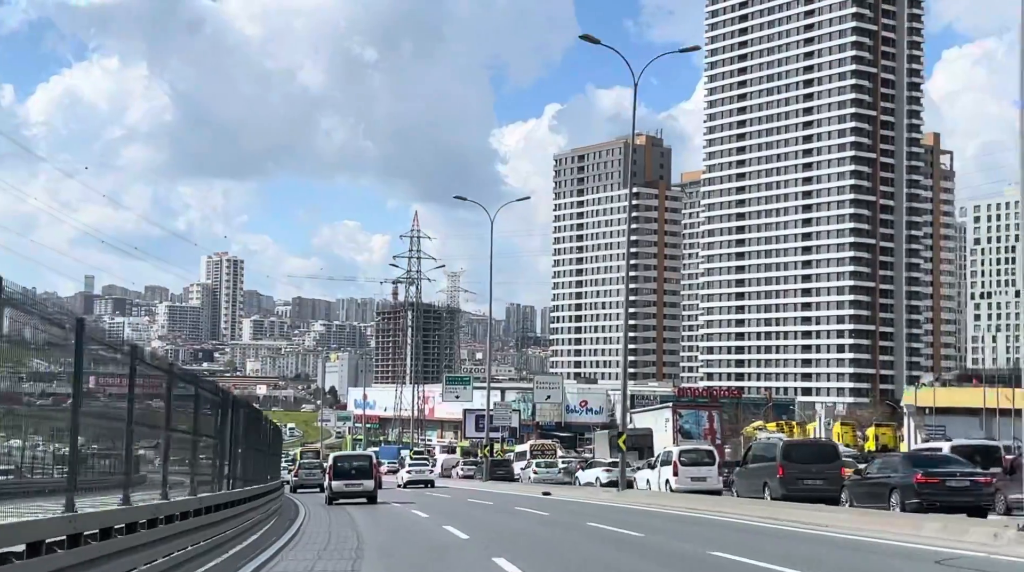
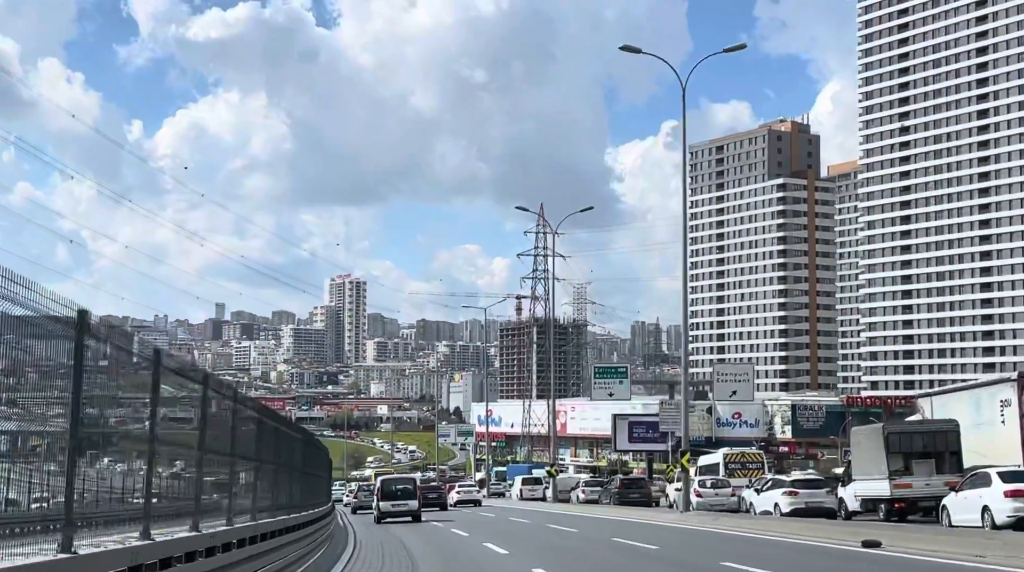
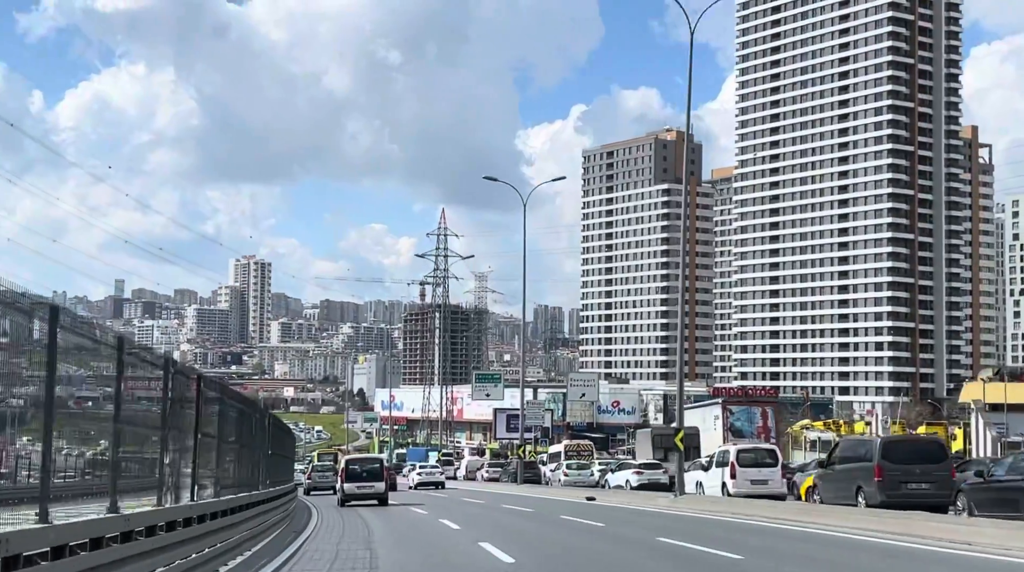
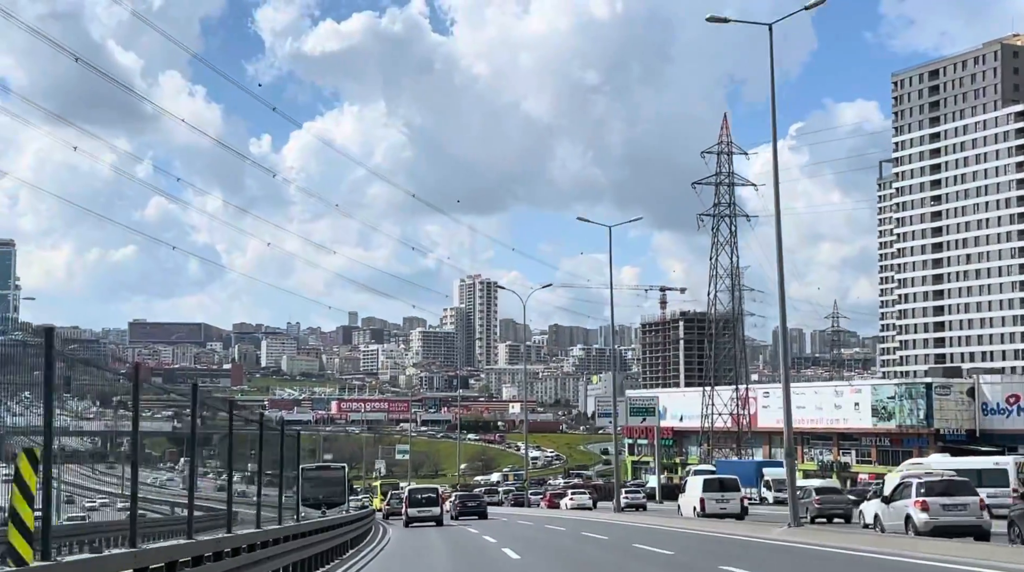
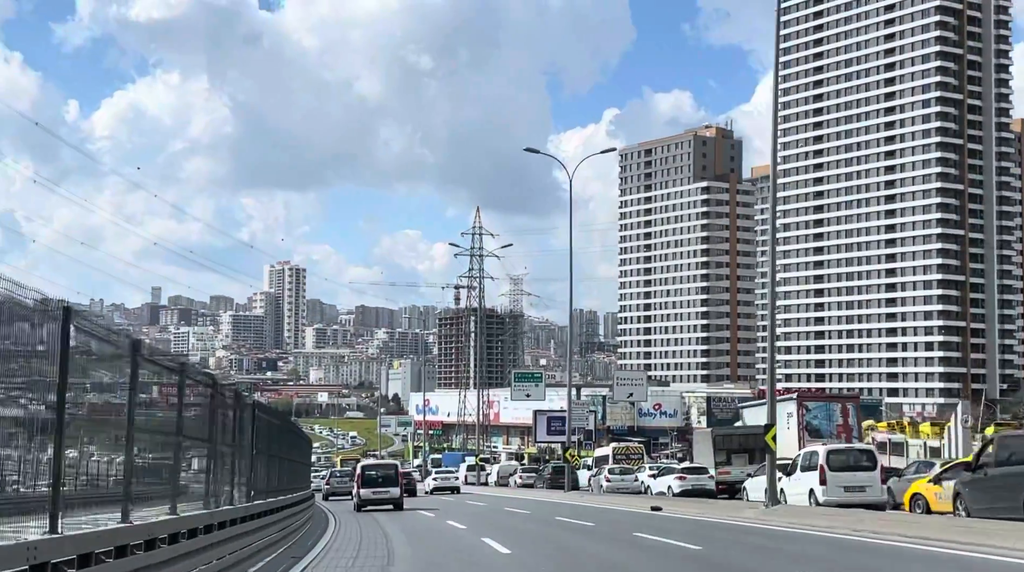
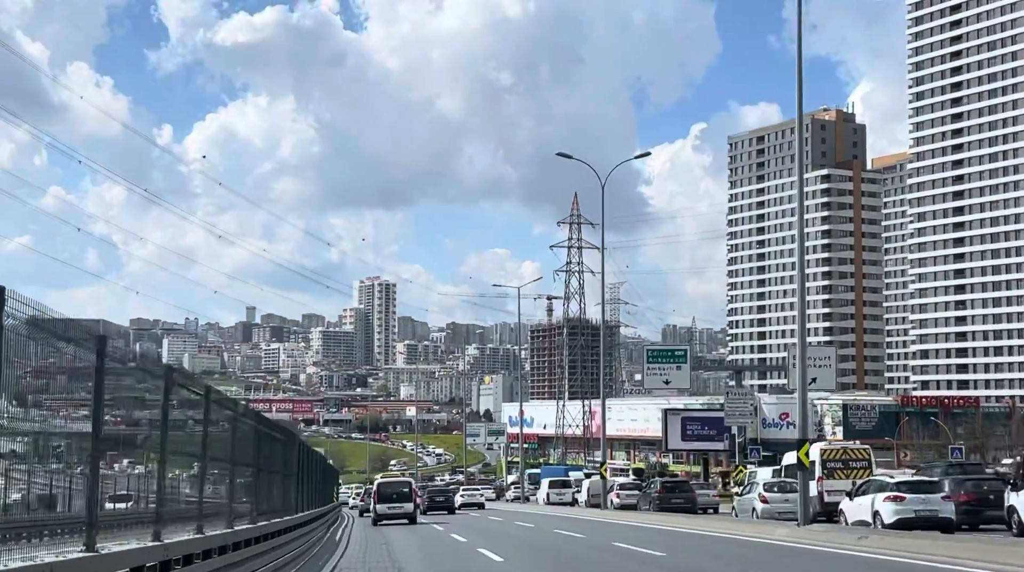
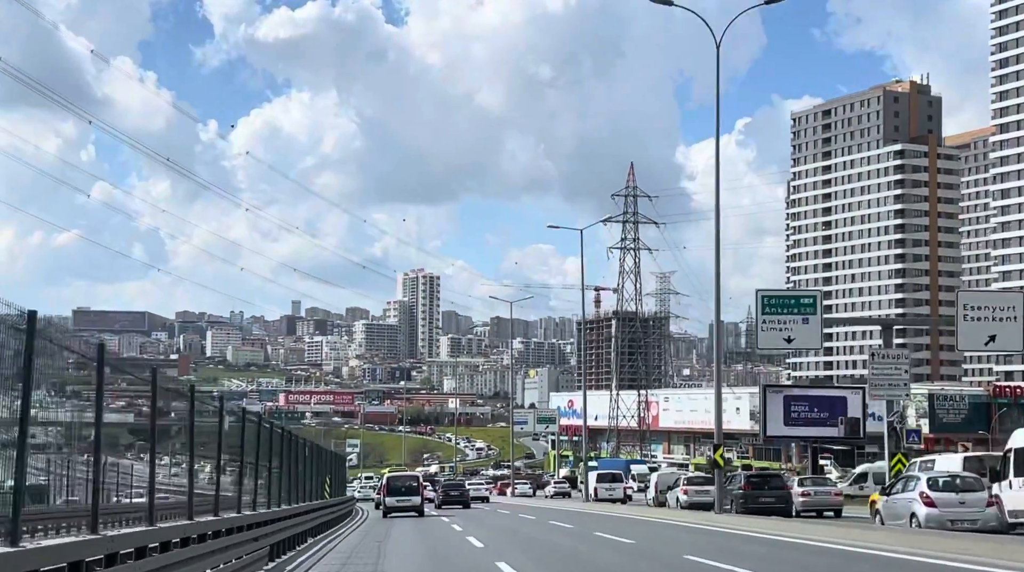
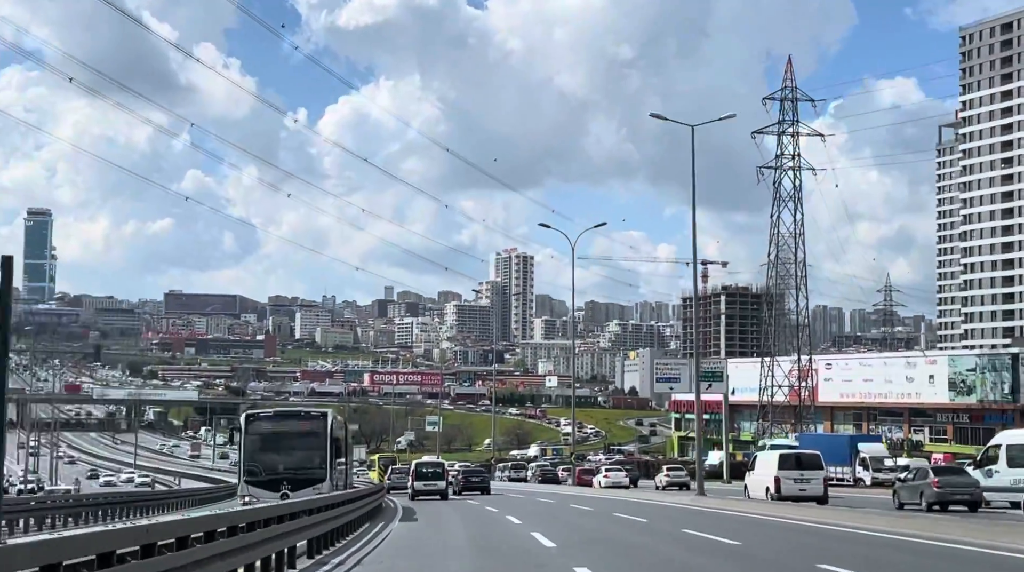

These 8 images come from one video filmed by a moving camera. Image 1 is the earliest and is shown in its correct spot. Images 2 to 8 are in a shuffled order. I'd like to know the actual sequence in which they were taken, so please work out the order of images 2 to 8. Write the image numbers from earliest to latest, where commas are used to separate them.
3, 5, 2, 6, 7, 4, 8
